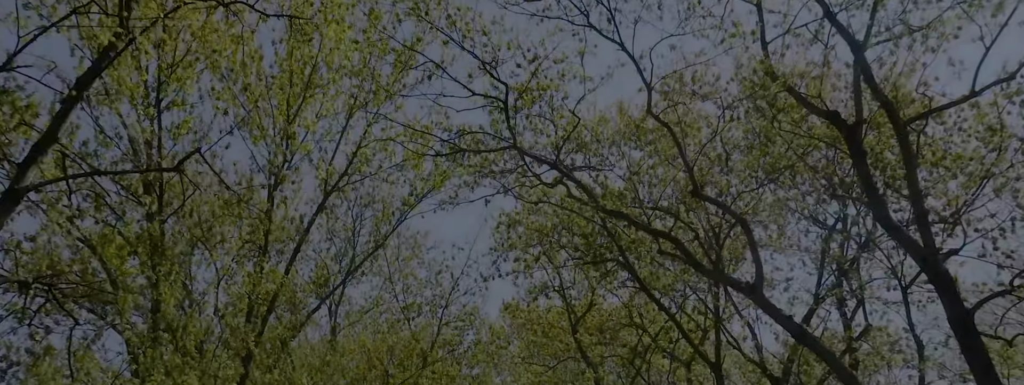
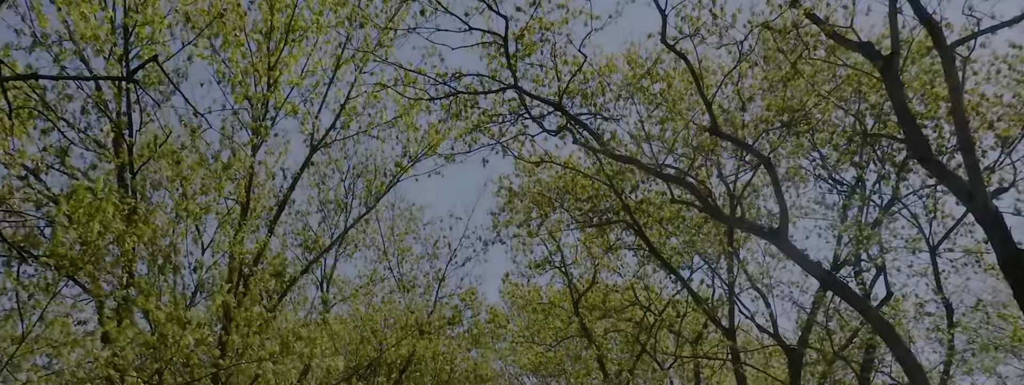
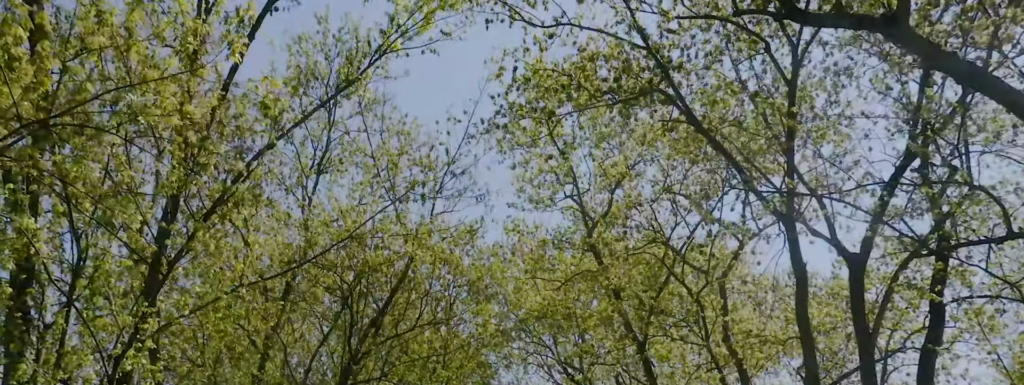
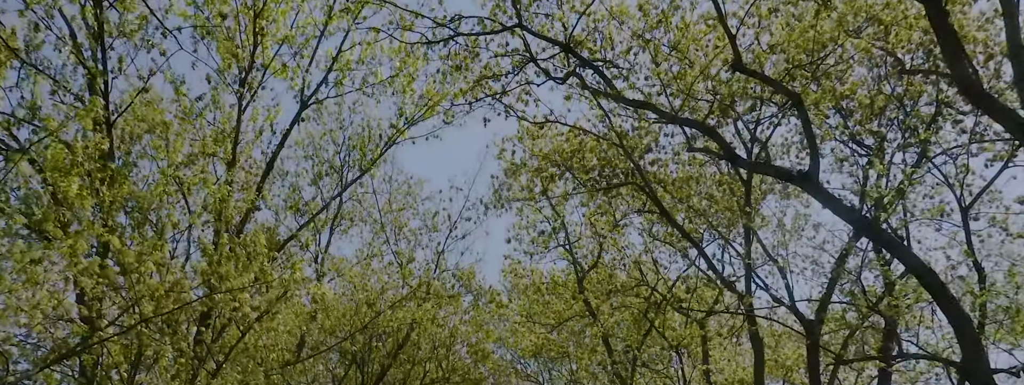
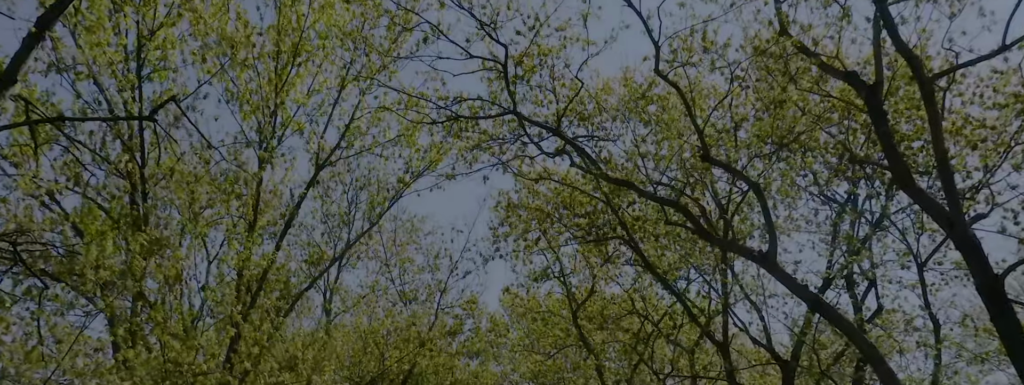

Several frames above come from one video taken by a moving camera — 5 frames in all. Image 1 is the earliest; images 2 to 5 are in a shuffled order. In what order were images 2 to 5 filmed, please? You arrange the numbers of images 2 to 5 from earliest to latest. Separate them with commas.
5, 2, 4, 3
